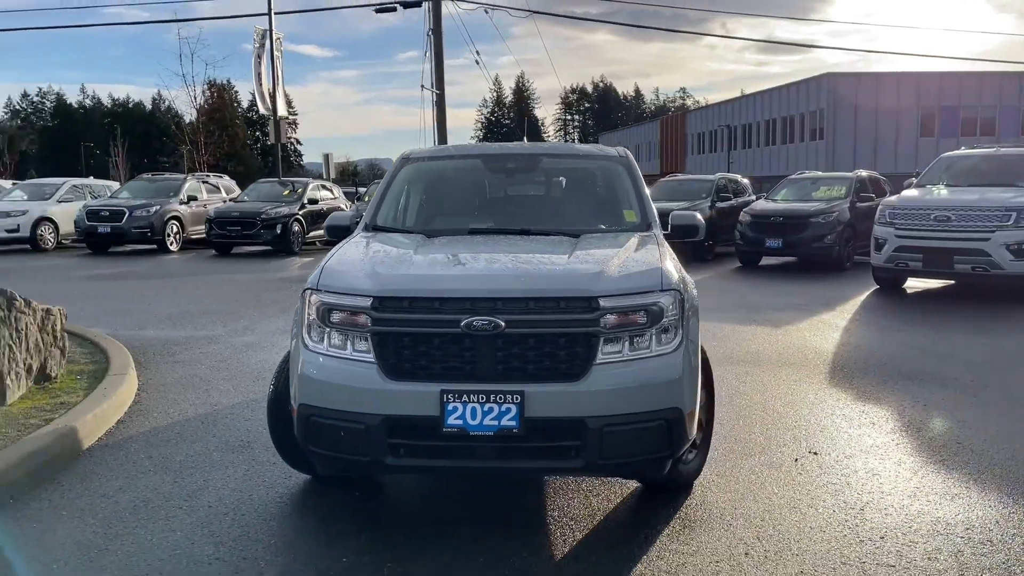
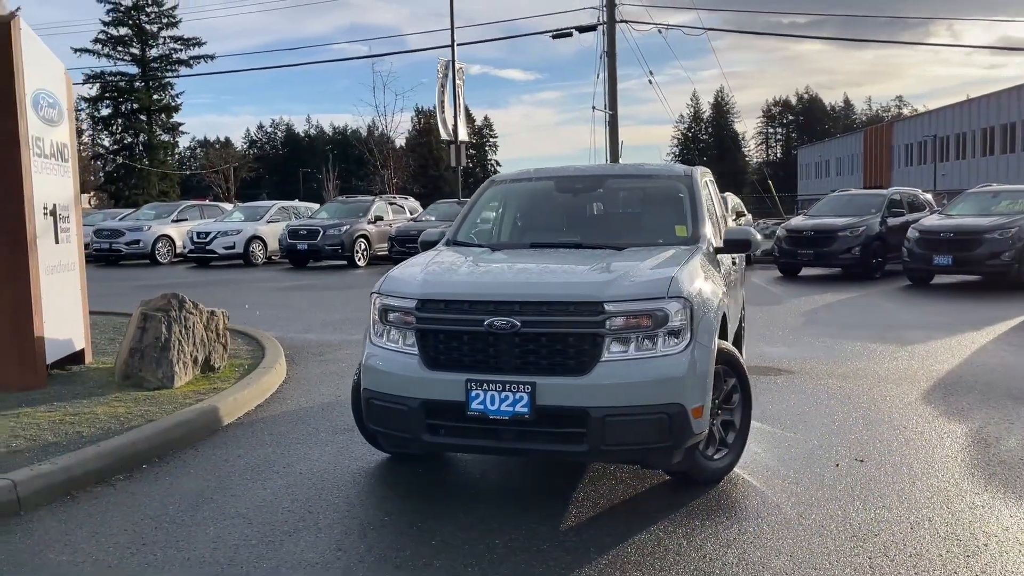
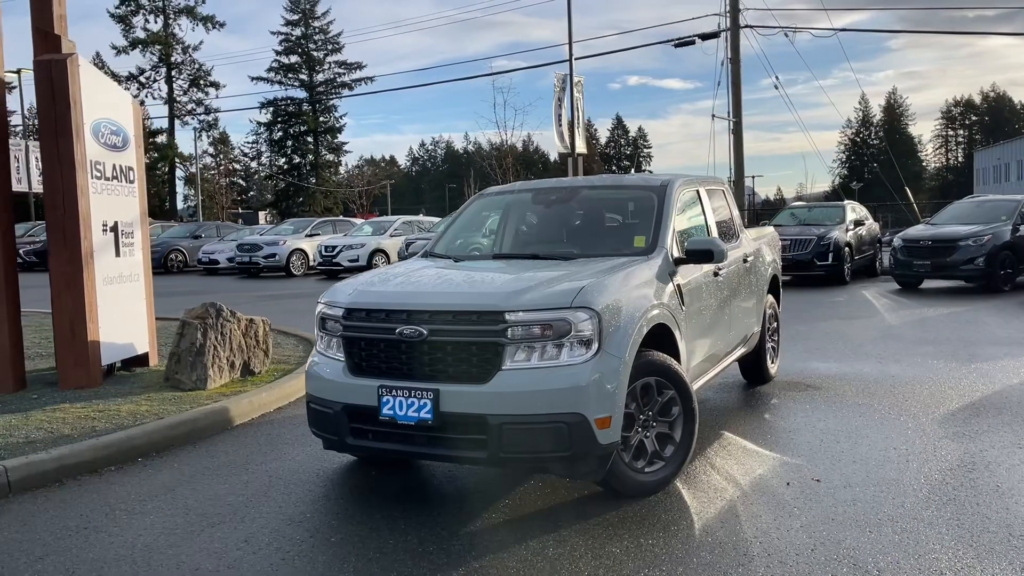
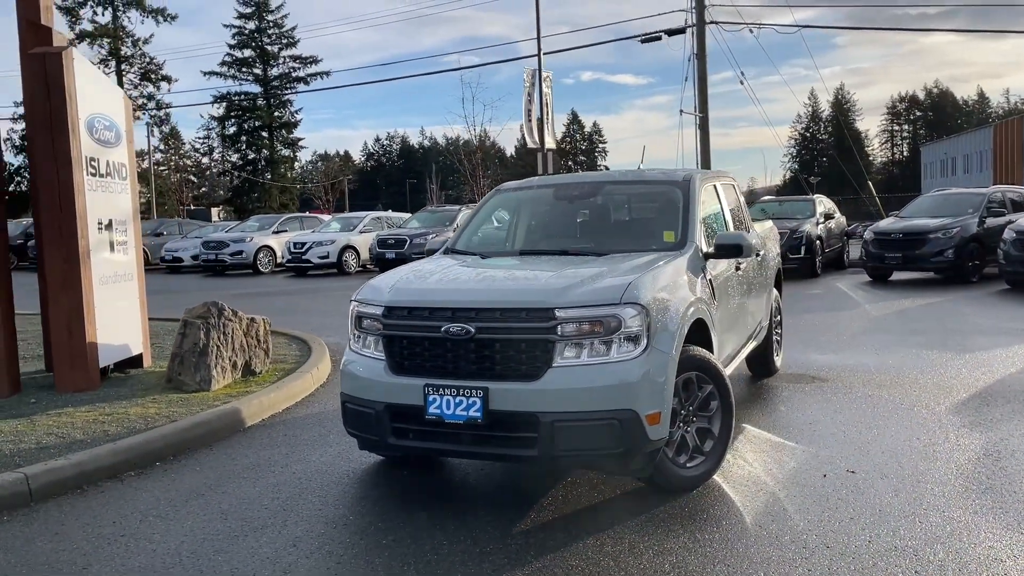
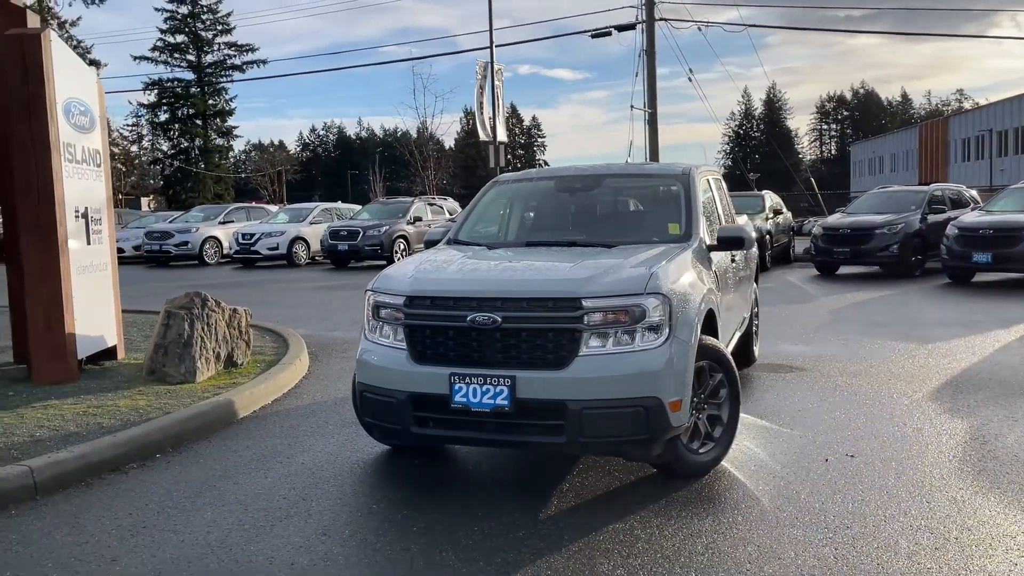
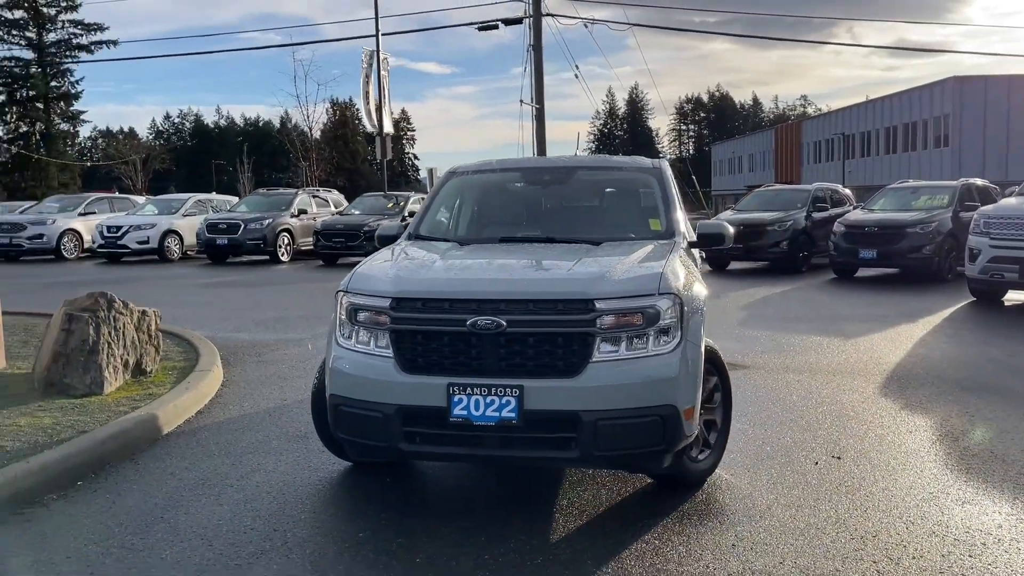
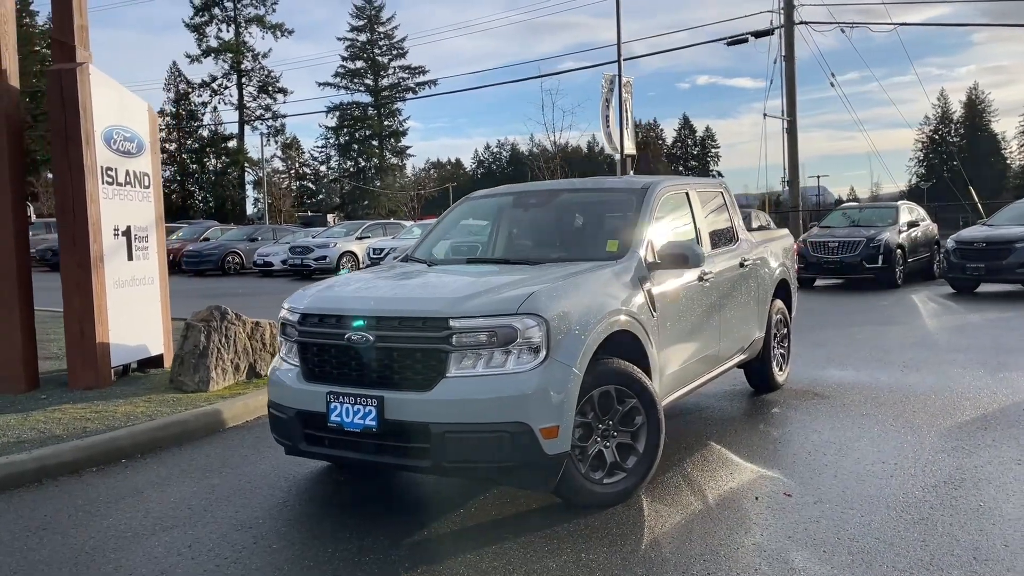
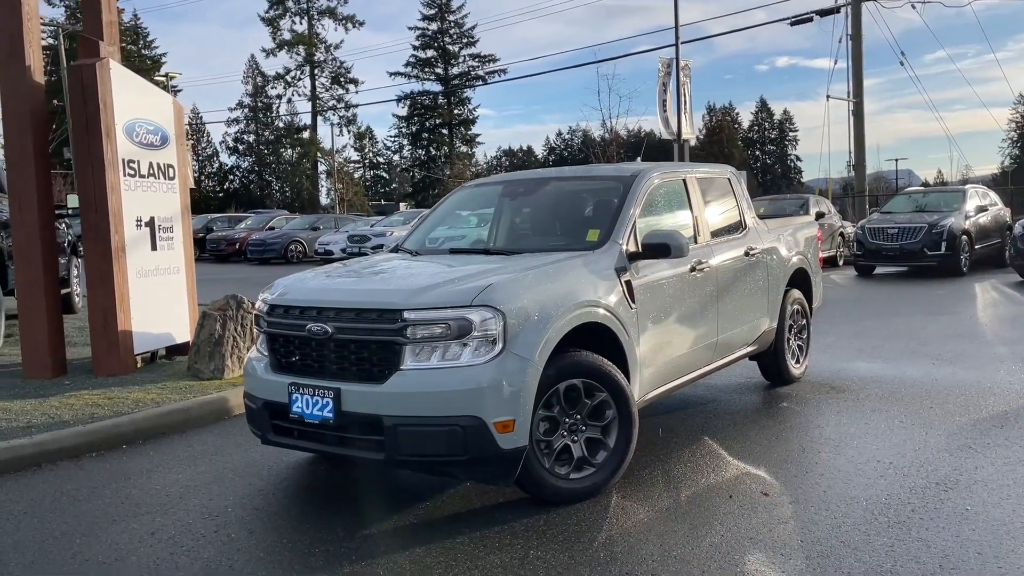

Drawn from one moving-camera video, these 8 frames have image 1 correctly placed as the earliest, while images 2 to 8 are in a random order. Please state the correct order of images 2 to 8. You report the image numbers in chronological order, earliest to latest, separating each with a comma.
6, 2, 5, 4, 3, 7, 8
